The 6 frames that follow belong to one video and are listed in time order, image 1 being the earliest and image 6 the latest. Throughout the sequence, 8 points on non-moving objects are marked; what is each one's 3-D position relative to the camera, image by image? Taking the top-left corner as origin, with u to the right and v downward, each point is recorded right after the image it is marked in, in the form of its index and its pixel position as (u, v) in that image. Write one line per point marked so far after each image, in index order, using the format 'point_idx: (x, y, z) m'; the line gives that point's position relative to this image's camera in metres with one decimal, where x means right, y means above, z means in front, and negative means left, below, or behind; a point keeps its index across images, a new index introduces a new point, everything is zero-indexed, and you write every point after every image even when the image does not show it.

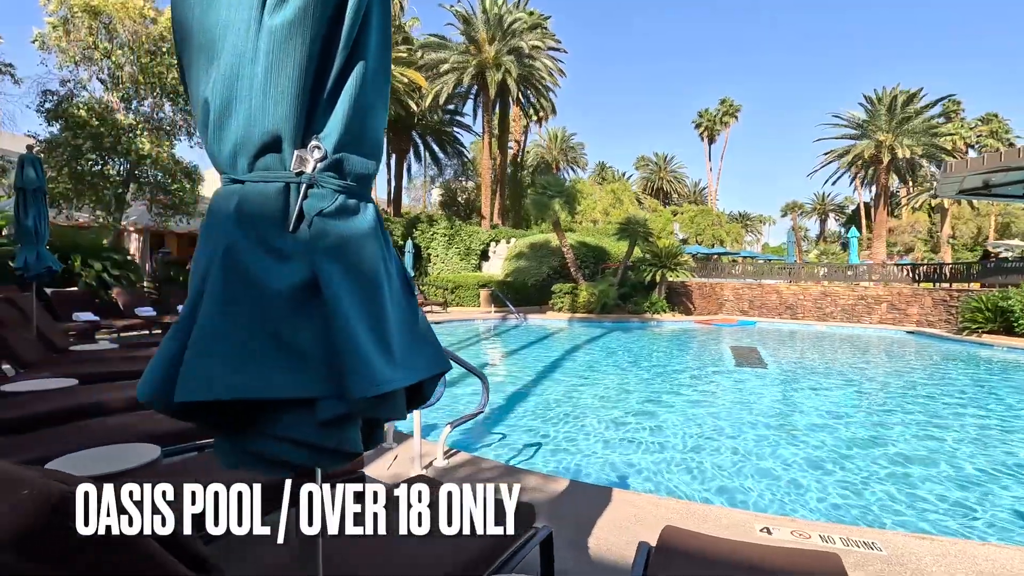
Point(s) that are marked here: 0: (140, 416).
0: (-2.2, -0.8, +3.3) m
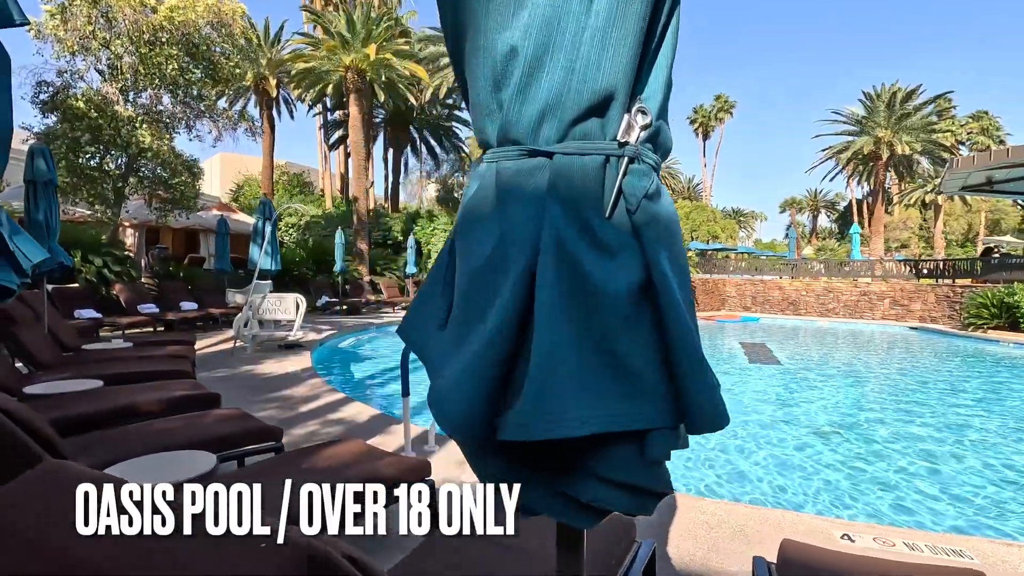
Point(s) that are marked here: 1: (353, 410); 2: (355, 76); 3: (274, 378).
0: (-1.9, -0.8, +3.1) m
1: (-1.4, -1.1, +4.8) m
2: (-5.5, +7.4, +18.7) m
3: (-2.8, -1.0, +6.3) m
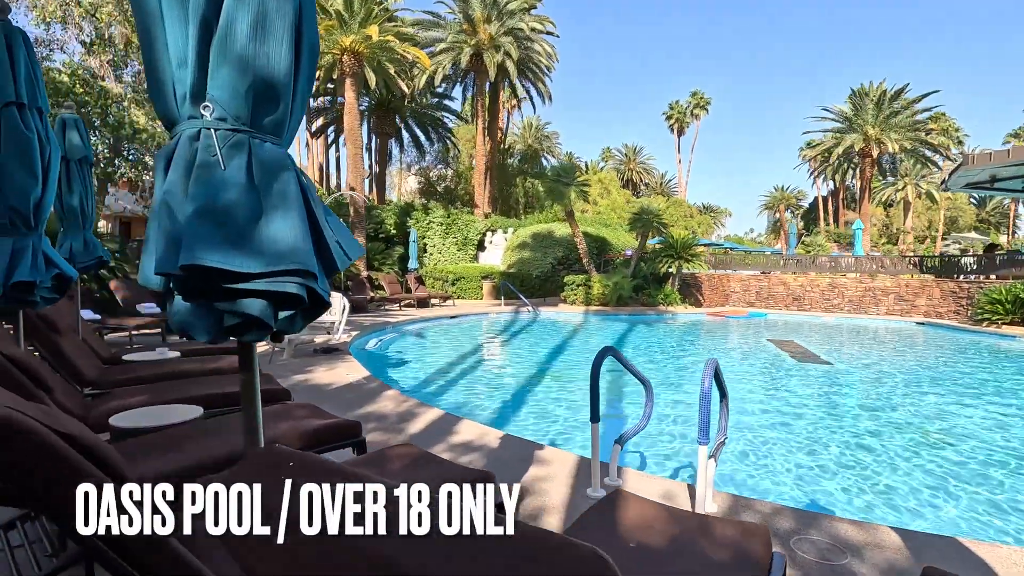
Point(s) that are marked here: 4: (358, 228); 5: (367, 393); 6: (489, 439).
0: (-0.7, -0.8, +2.4) m
1: (-0.3, -1.1, +4.1) m
2: (-5.3, +7.5, +17.7) m
3: (-1.8, -1.0, +5.5) m
4: (-5.2, +2.0, +18.1) m
5: (-1.5, -1.0, +5.4) m
6: (-0.2, -1.1, +4.0) m
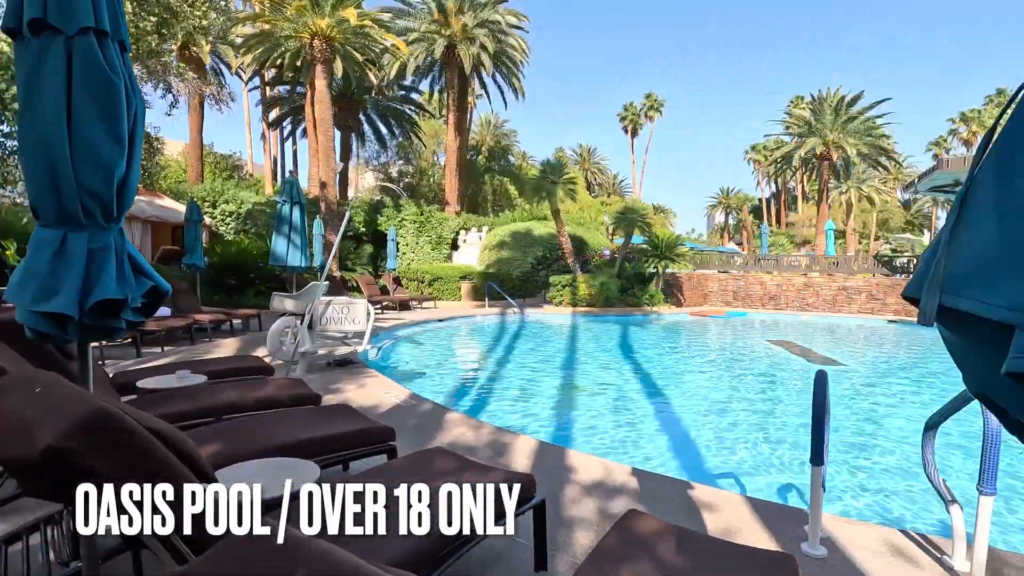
0: (+0.3, -0.8, +1.7) m
1: (+0.5, -1.1, +3.4) m
2: (-5.8, +7.4, +16.4) m
3: (-1.1, -1.1, +4.7) m
4: (-5.7, +2.0, +16.9) m
5: (-0.8, -1.1, +4.6) m
6: (+0.7, -1.2, +3.3) m
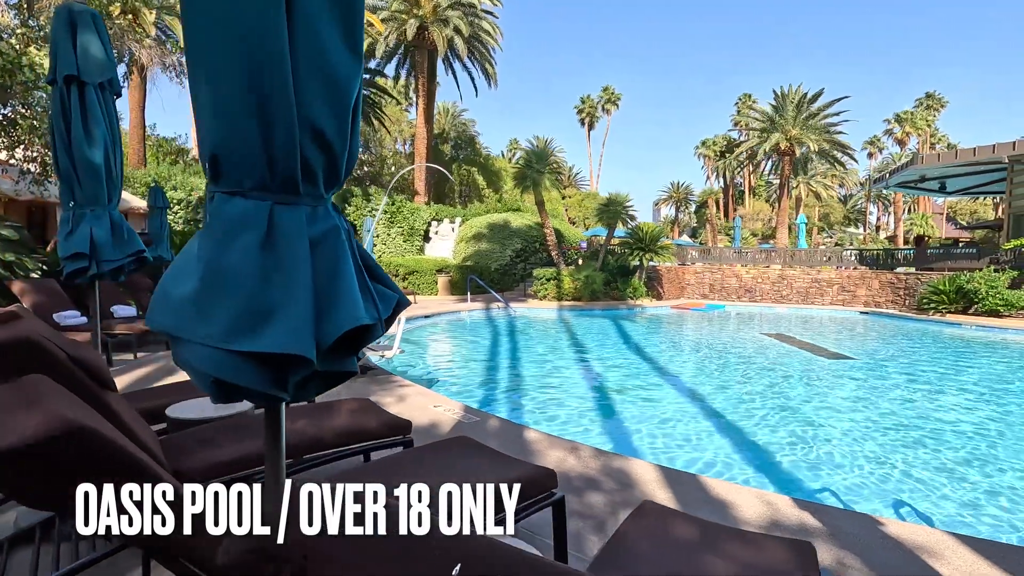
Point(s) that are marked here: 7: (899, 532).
0: (+1.2, -0.9, +1.2) m
1: (+1.3, -1.1, +2.9) m
2: (-6.3, +7.6, +15.1) m
3: (-0.4, -1.1, +4.0) m
4: (-6.2, +2.1, +15.7) m
5: (-0.1, -1.1, +3.9) m
6: (+1.4, -1.2, +2.8) m
7: (+1.9, -1.2, +2.6) m
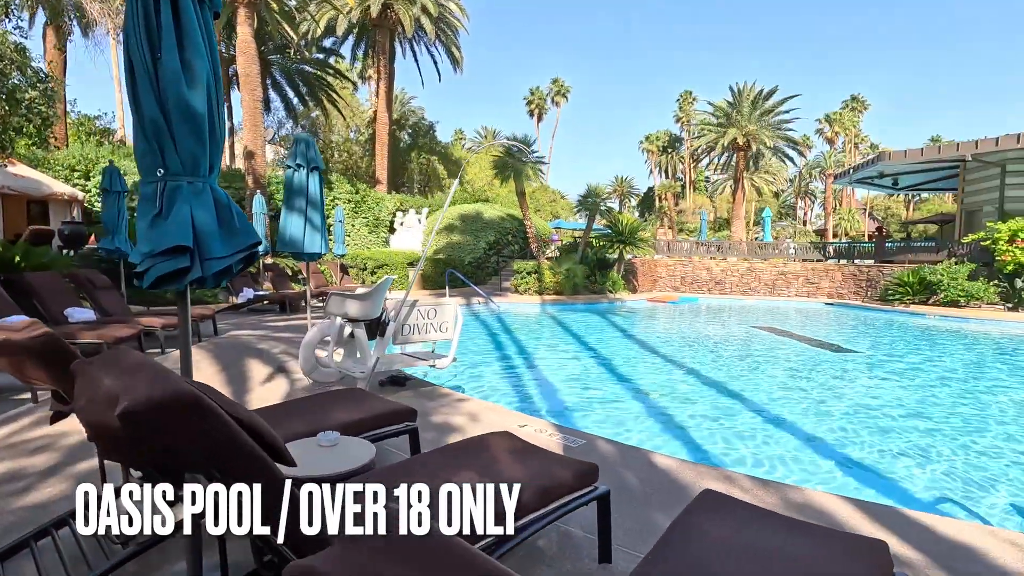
0: (+2.3, -0.9, +0.7) m
1: (+2.2, -1.2, +2.4) m
2: (-6.7, +7.7, +13.6) m
3: (+0.4, -1.1, +3.3) m
4: (-6.7, +2.3, +14.3) m
5: (+0.7, -1.1, +3.3) m
6: (+2.4, -1.2, +2.4) m
7: (+2.8, -1.2, +2.2) m
